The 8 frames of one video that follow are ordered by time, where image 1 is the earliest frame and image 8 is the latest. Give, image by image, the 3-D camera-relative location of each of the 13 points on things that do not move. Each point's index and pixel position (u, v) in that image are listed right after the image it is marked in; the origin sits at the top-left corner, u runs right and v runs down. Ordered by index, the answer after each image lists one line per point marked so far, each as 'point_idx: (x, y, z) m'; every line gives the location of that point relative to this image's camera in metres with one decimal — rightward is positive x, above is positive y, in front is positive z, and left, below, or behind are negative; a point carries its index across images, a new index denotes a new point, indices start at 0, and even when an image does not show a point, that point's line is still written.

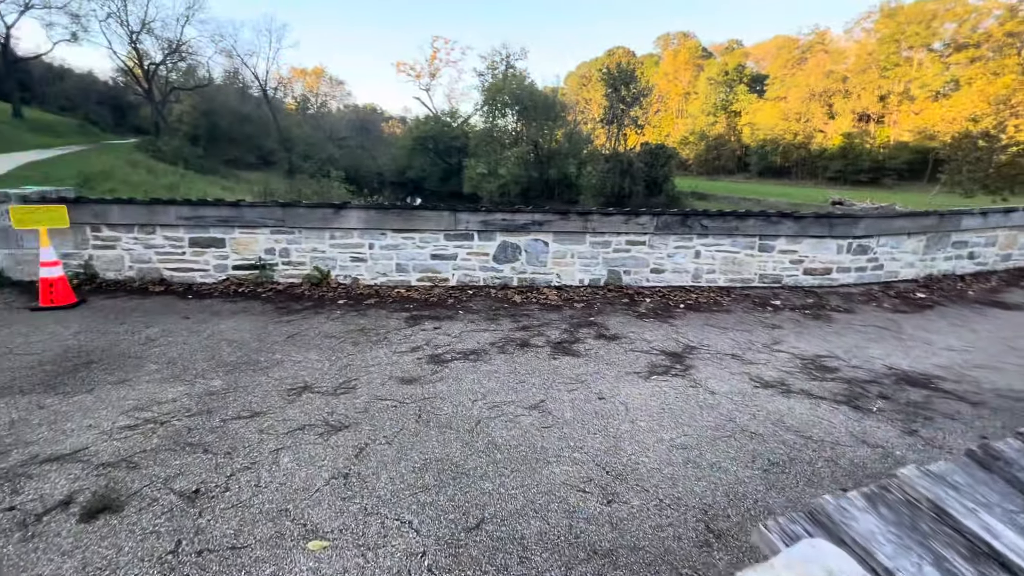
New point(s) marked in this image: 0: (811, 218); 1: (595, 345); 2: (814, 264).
0: (+3.6, +0.9, +5.7) m
1: (+0.7, -0.5, +4.0) m
2: (+3.8, +0.3, +6.0) m
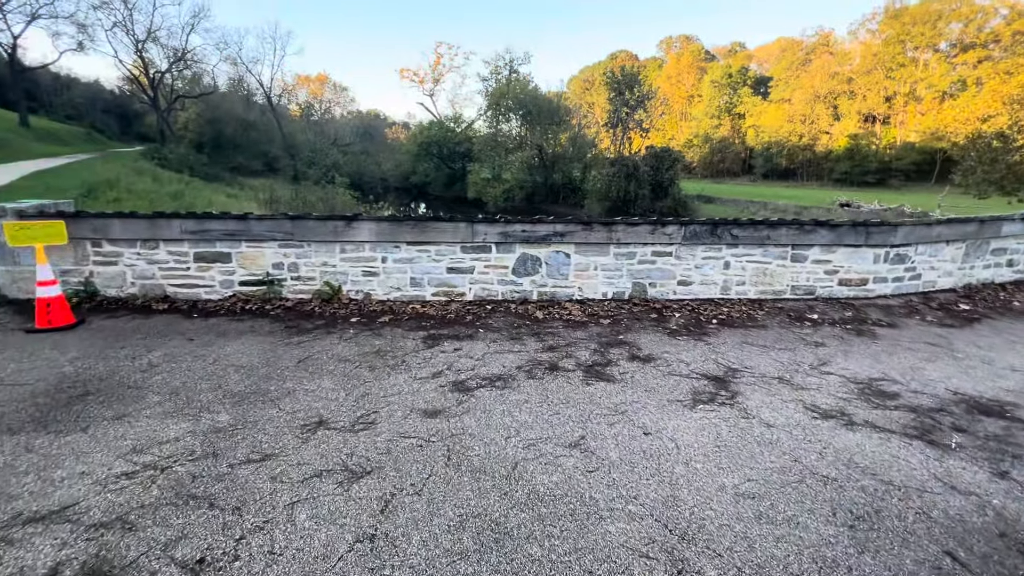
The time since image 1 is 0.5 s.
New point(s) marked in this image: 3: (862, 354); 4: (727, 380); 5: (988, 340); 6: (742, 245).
0: (+3.9, +0.7, +5.4) m
1: (+0.9, -0.6, +3.7) m
2: (+4.0, +0.2, +5.7) m
3: (+3.0, -0.6, +4.1) m
4: (+1.6, -0.7, +3.5) m
5: (+4.6, -0.5, +4.5) m
6: (+2.7, +0.5, +5.4) m
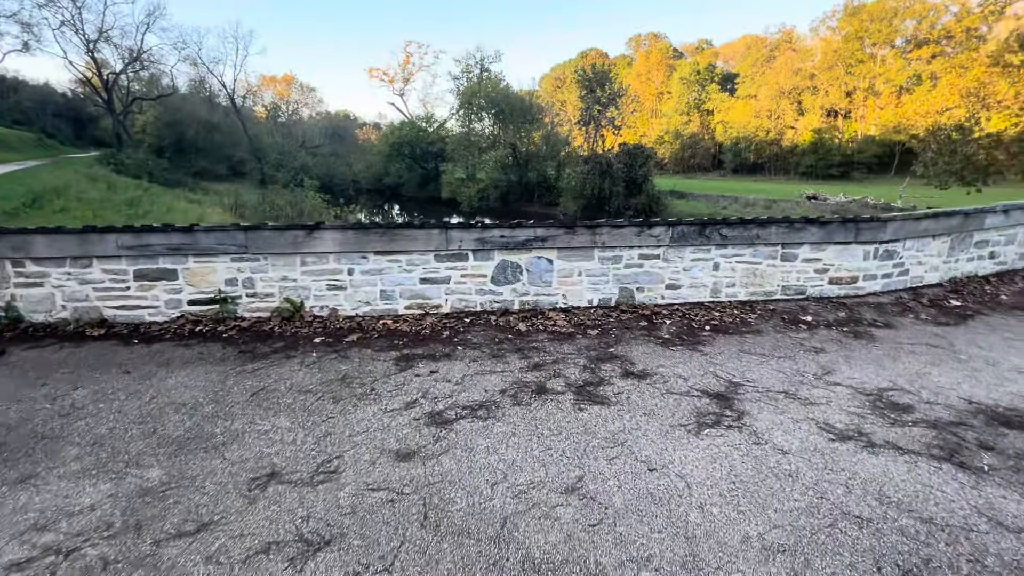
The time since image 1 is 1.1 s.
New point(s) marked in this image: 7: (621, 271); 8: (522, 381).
0: (+3.6, +0.7, +5.3) m
1: (+0.8, -0.7, +3.4) m
2: (+3.8, +0.2, +5.5) m
3: (+2.9, -0.6, +3.9) m
4: (+1.5, -0.7, +3.2) m
5: (+4.4, -0.5, +4.4) m
6: (+2.4, +0.5, +5.2) m
7: (+1.2, +0.2, +5.1) m
8: (+0.1, -0.7, +3.4) m
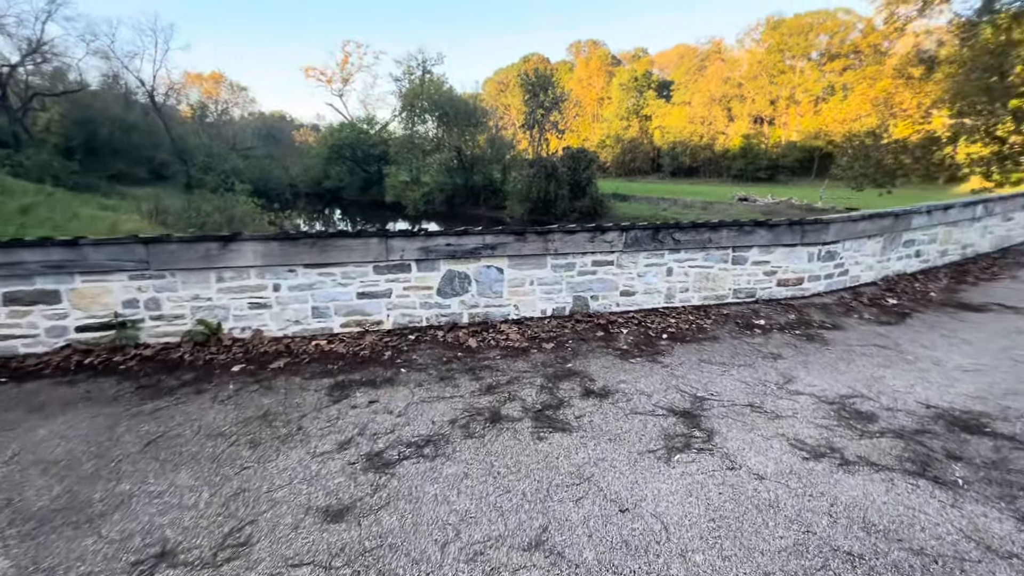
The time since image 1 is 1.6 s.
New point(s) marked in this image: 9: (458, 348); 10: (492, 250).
0: (+3.0, +0.7, +5.3) m
1: (+0.5, -0.8, +3.1) m
2: (+3.2, +0.2, +5.5) m
3: (+2.5, -0.6, +3.8) m
4: (+1.2, -0.8, +3.0) m
5: (+4.0, -0.5, +4.5) m
6: (+1.9, +0.4, +5.1) m
7: (+0.6, +0.1, +4.9) m
8: (-0.2, -0.8, +3.1) m
9: (-0.5, -0.5, +4.1) m
10: (-0.2, +0.4, +4.5) m
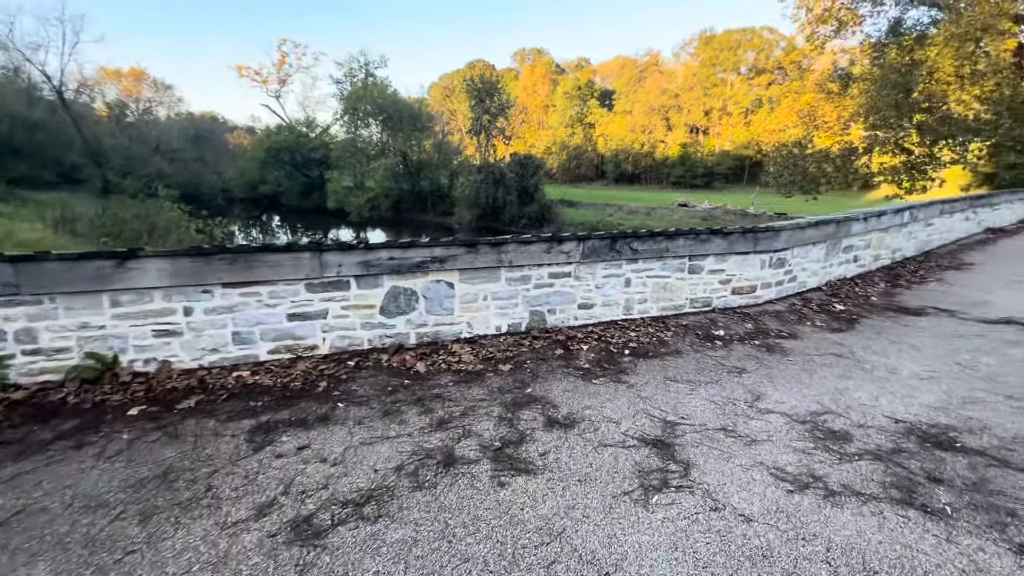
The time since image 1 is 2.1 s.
0: (+2.5, +0.6, +5.2) m
1: (+0.2, -0.9, +2.8) m
2: (+2.7, +0.1, +5.5) m
3: (+2.2, -0.7, +3.7) m
4: (+0.9, -0.9, +2.8) m
5: (+3.5, -0.5, +4.5) m
6: (+1.4, +0.3, +4.9) m
7: (+0.2, 0.0, +4.5) m
8: (-0.5, -0.9, +2.7) m
9: (-0.8, -0.7, +3.7) m
10: (-0.6, +0.2, +4.1) m
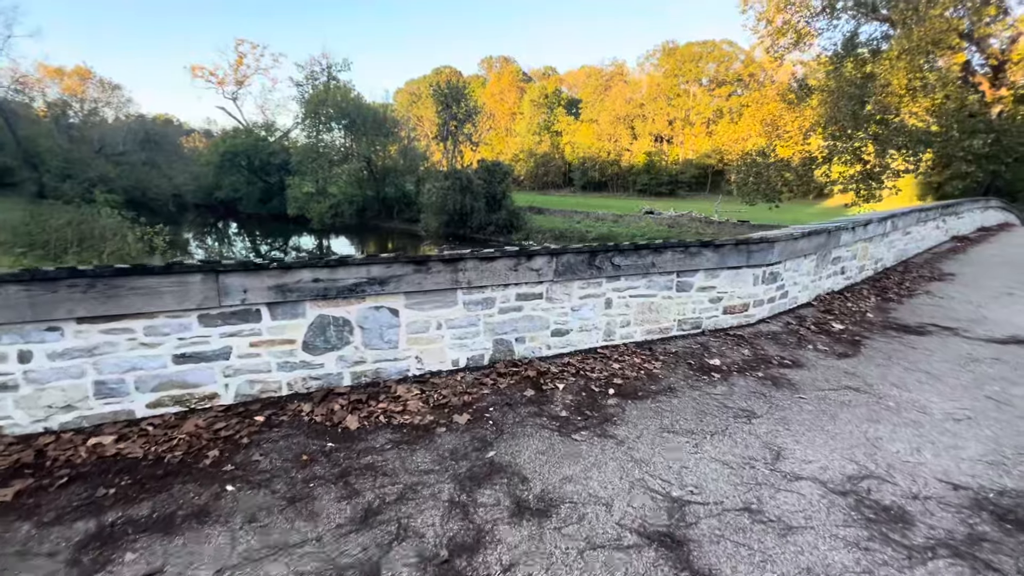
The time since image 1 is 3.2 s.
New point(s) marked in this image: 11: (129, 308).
0: (+2.1, +0.4, +4.6) m
1: (0.0, -1.1, +2.0) m
2: (+2.3, -0.1, +4.9) m
3: (+1.9, -0.9, +3.0) m
4: (+0.7, -1.1, +2.0) m
5: (+3.2, -0.7, +4.0) m
6: (+1.0, +0.1, +4.2) m
7: (-0.1, -0.2, +3.8) m
8: (-0.7, -1.1, +1.8) m
9: (-1.1, -0.9, +2.8) m
10: (-0.9, 0.0, +3.3) m
11: (-2.2, -0.1, +2.7) m
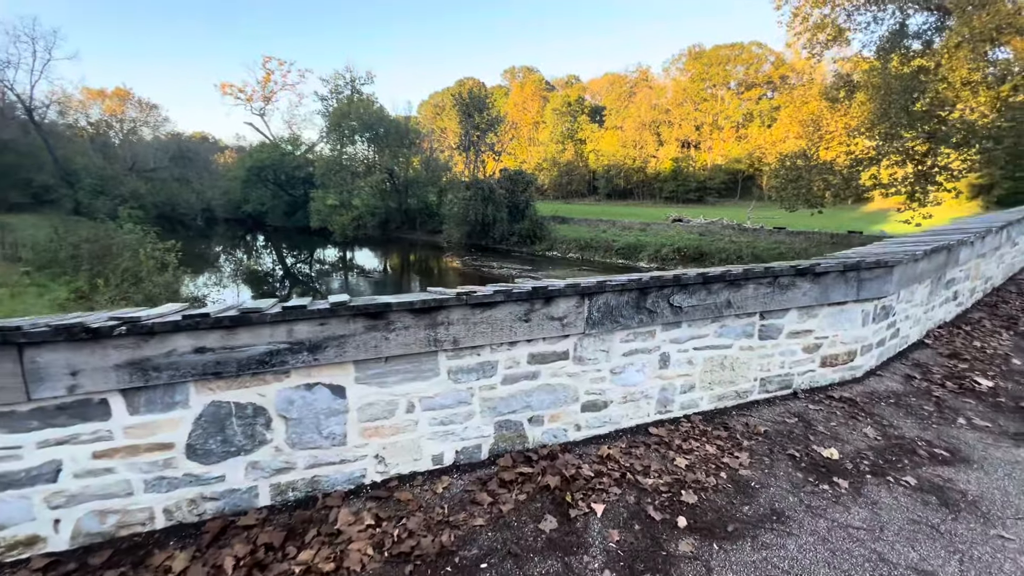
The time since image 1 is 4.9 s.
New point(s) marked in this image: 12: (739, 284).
0: (+2.2, +0.1, +3.2) m
1: (0.0, -1.4, +0.7) m
2: (+2.4, -0.4, +3.5) m
3: (+1.9, -1.2, +1.7) m
4: (+0.7, -1.3, +0.7) m
5: (+3.3, -1.0, +2.5) m
6: (+1.1, -0.2, +2.9) m
7: (-0.1, -0.6, +2.5) m
8: (-0.7, -1.4, +0.6) m
9: (-1.1, -1.2, +1.6) m
10: (-0.9, -0.3, +2.1) m
11: (-2.2, -0.4, +1.6) m
12: (+1.4, 0.0, +2.9) m
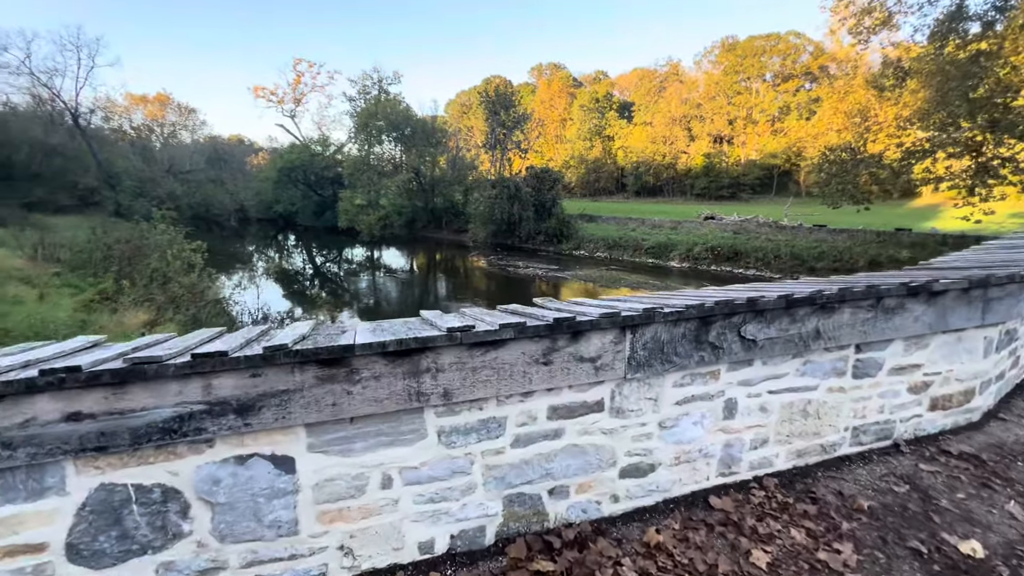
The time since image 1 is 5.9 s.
0: (+2.3, 0.0, +2.5) m
1: (-0.1, -1.5, +0.1) m
2: (+2.5, -0.6, +2.7) m
3: (+1.9, -1.3, +0.9) m
4: (+0.6, -1.5, 0.0) m
5: (+3.3, -1.1, +1.7) m
6: (+1.2, -0.3, +2.2) m
7: (0.0, -0.7, +1.8) m
8: (-0.8, -1.5, 0.0) m
9: (-1.1, -1.3, +1.0) m
10: (-0.9, -0.4, +1.5) m
11: (-2.2, -0.5, +1.1) m
12: (+1.5, -0.1, +2.2) m
